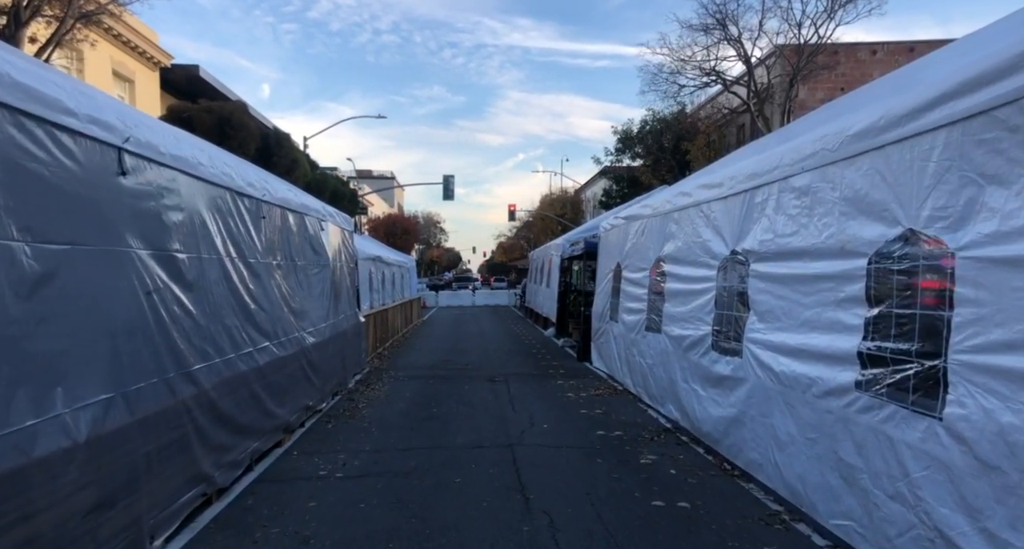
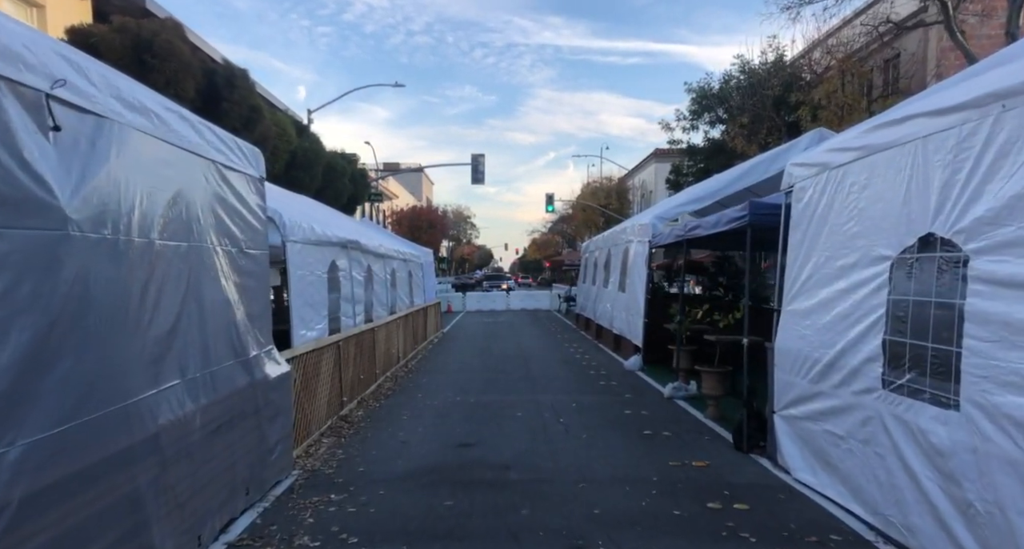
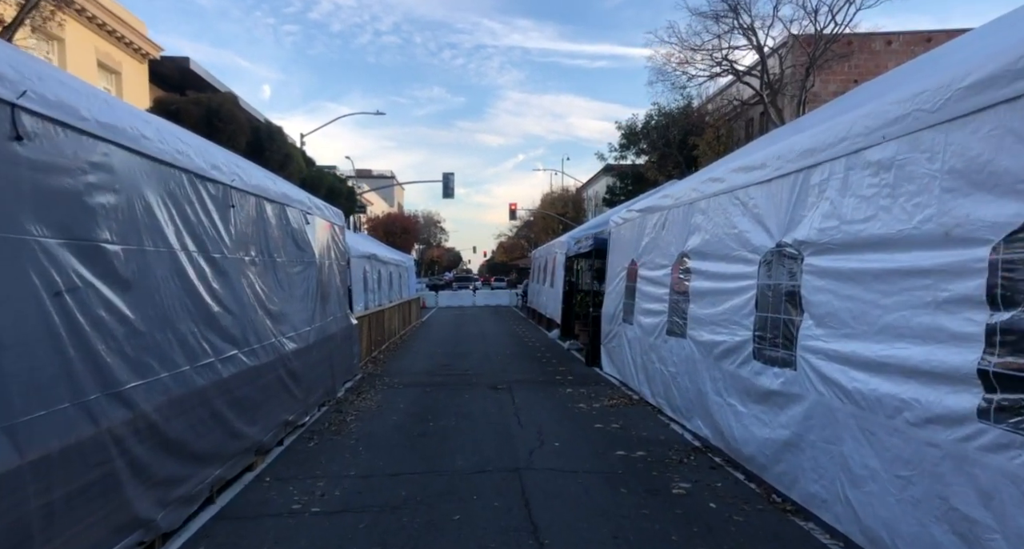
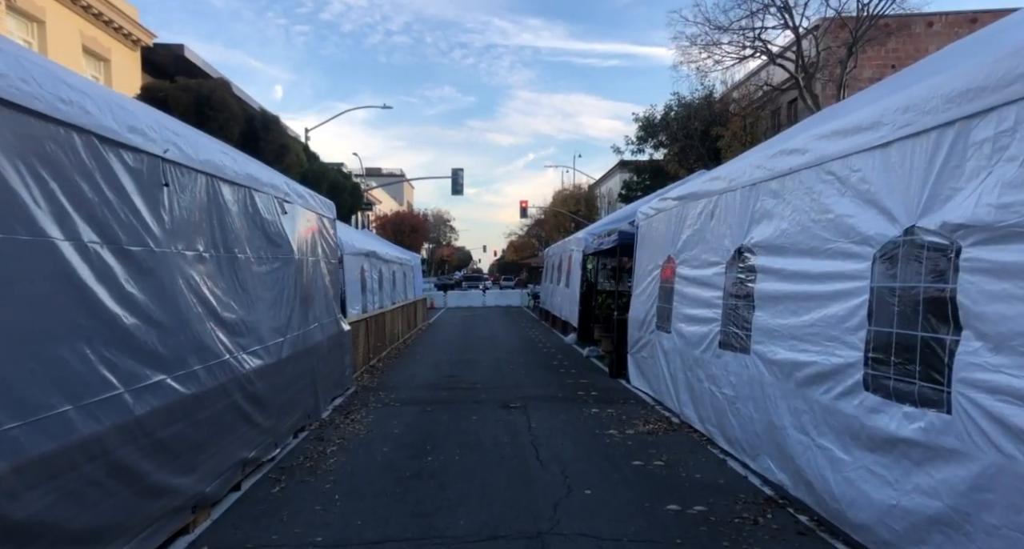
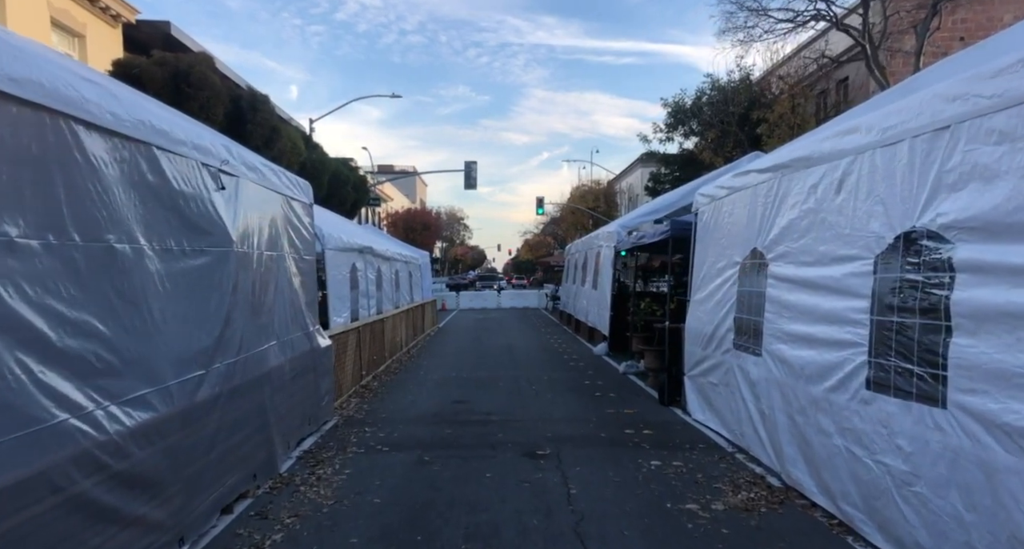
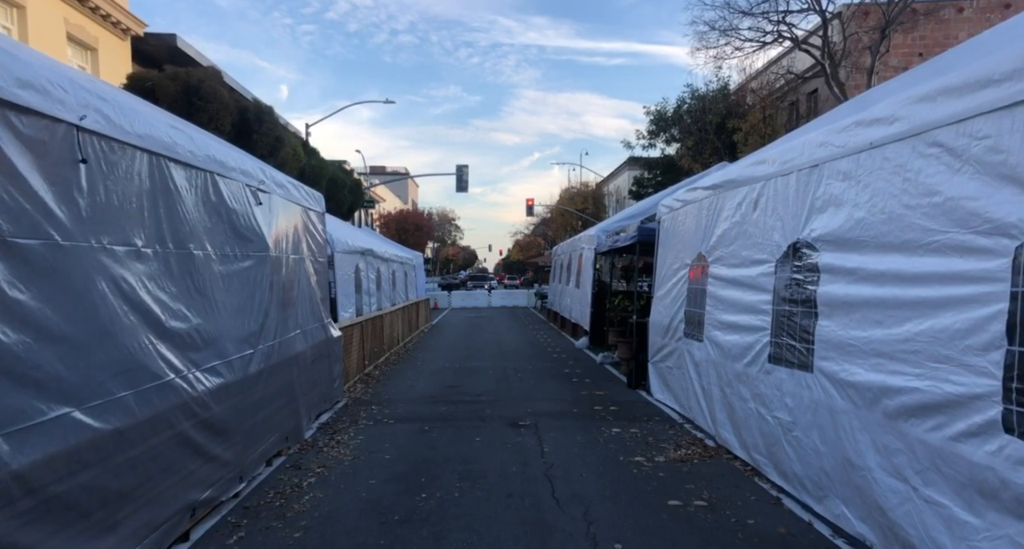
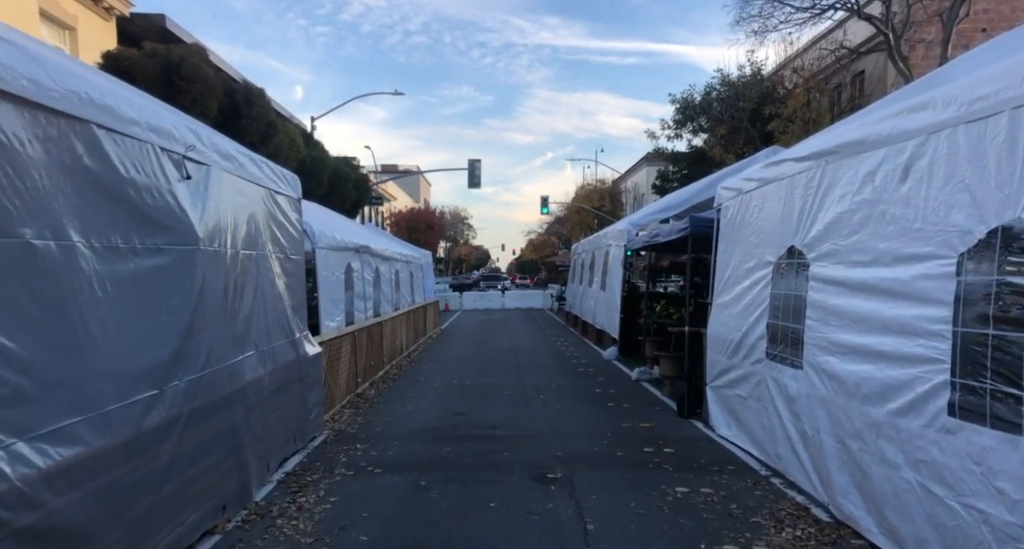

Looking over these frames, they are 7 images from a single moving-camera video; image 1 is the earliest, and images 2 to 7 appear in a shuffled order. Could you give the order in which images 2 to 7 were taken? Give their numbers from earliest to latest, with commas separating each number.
3, 4, 6, 5, 7, 2
